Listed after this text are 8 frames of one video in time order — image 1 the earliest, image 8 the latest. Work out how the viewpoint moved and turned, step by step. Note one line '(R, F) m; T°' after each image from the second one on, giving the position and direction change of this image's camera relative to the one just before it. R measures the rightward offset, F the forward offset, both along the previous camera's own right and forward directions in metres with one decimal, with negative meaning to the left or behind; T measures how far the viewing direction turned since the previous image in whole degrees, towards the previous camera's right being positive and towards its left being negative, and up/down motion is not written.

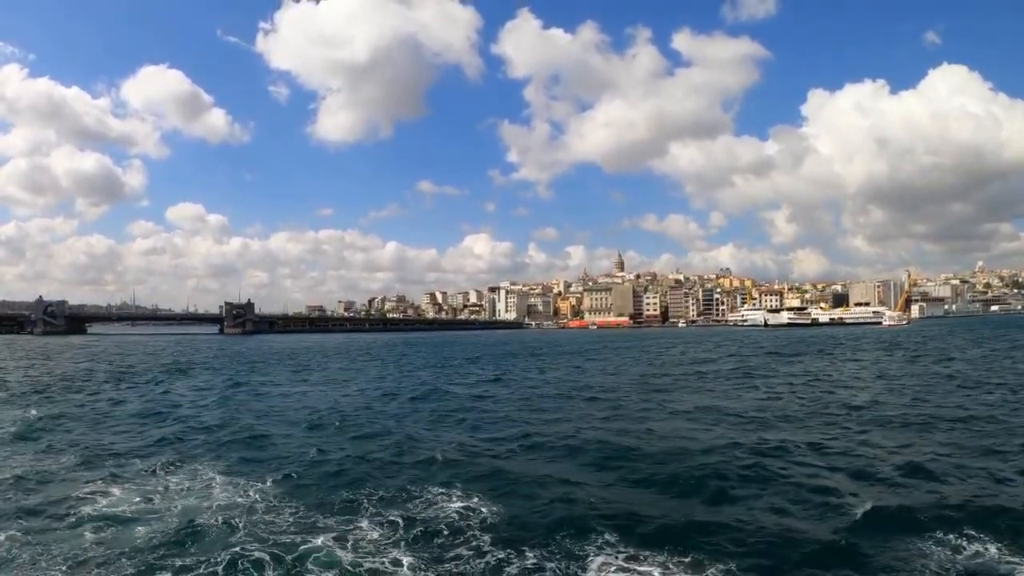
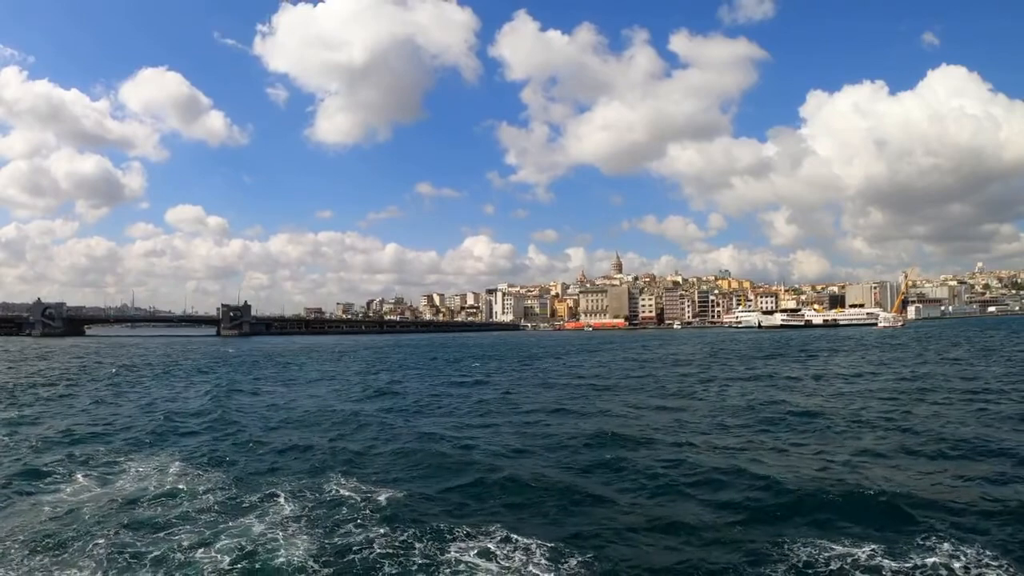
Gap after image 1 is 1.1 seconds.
(+1.4, -0.2) m; 0°
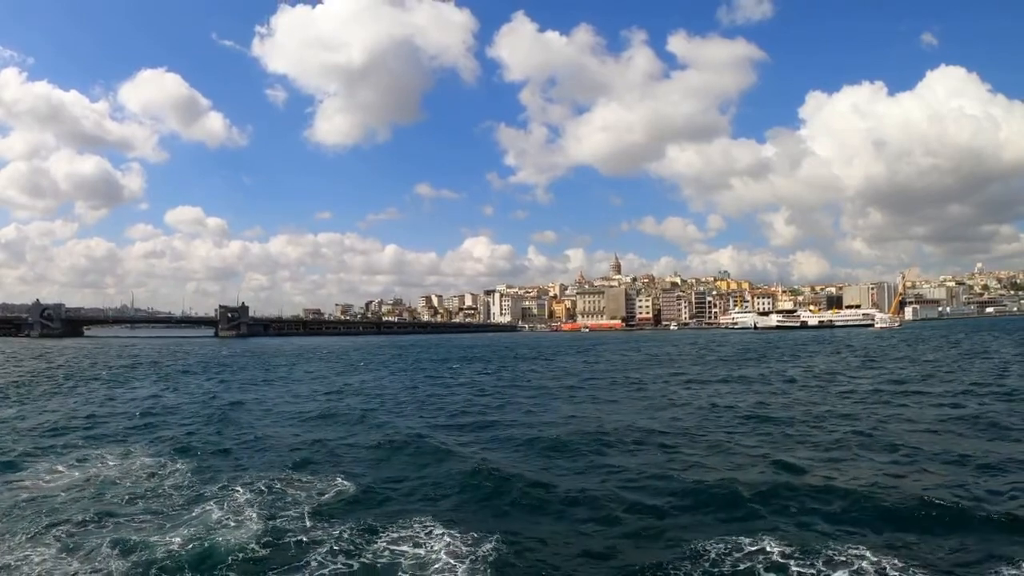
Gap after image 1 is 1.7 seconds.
(+0.9, -0.2) m; 0°
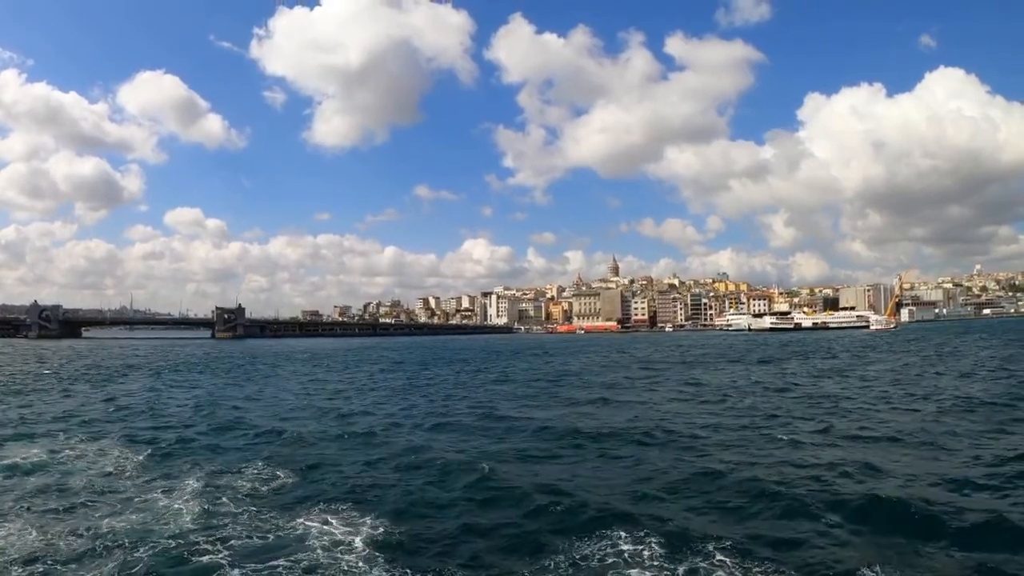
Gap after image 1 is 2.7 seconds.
(+1.1, -0.1) m; 0°
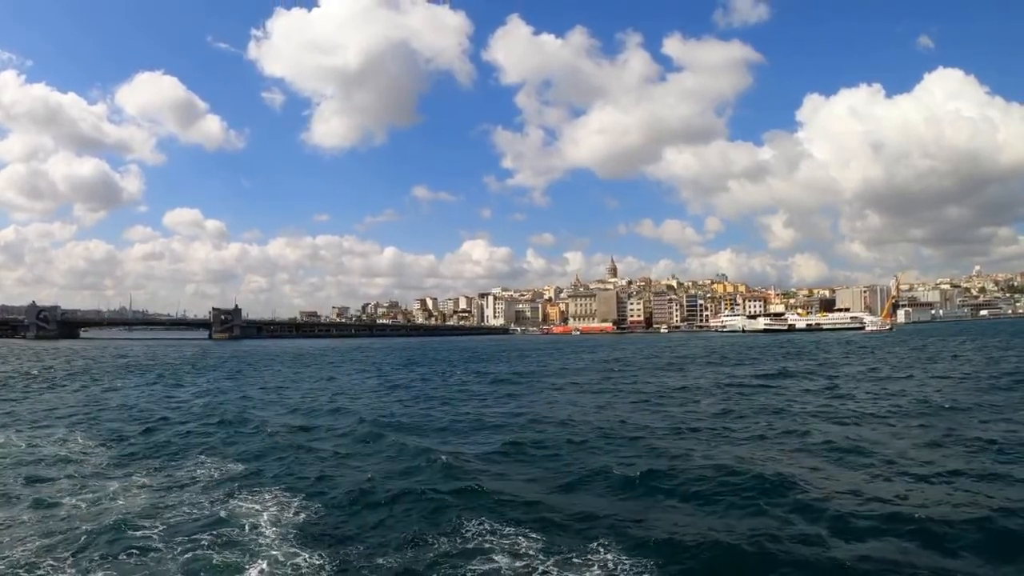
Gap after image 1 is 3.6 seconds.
(+1.2, -0.2) m; 0°
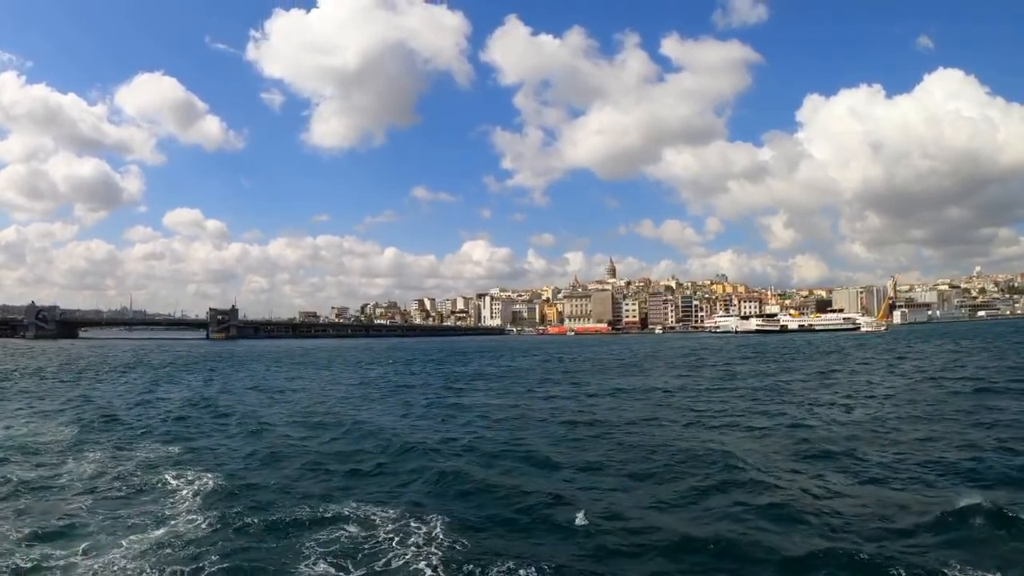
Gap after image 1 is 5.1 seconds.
(+1.6, -0.4) m; 0°
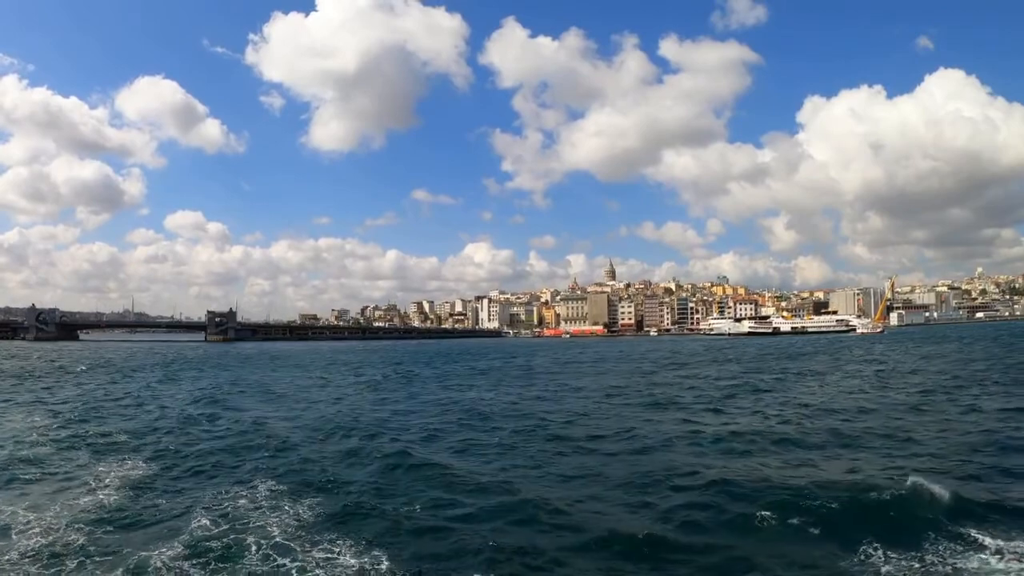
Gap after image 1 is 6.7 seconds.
(+1.8, -0.7) m; 0°
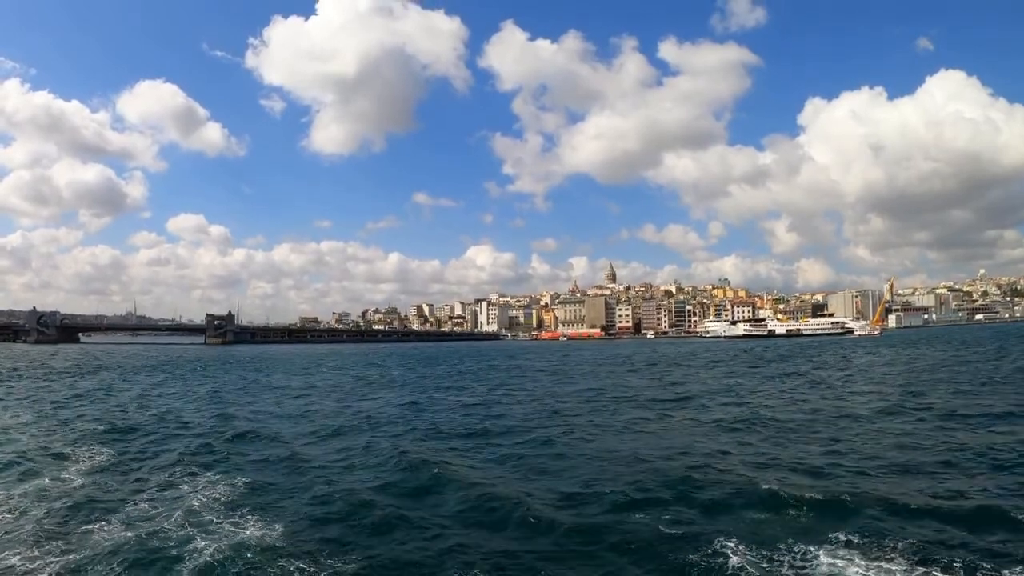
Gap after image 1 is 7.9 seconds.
(+1.2, -0.5) m; 0°
